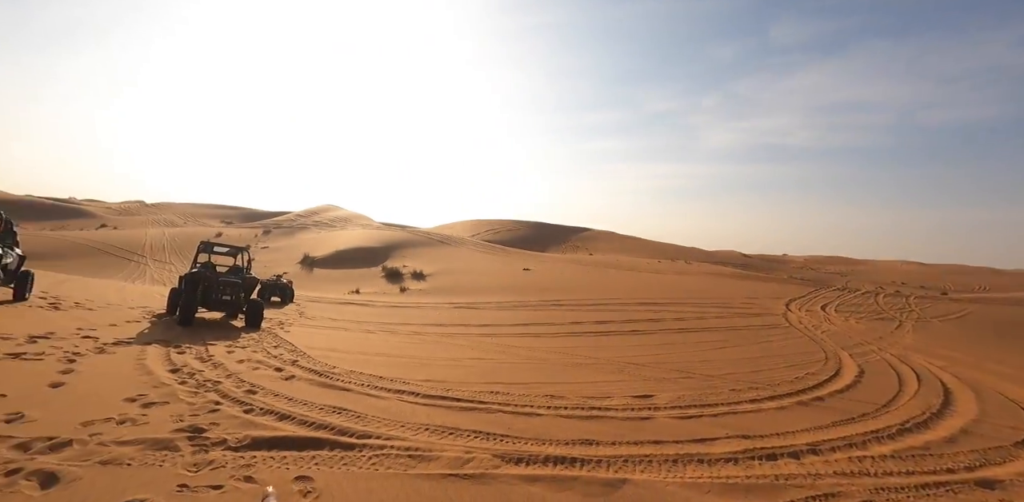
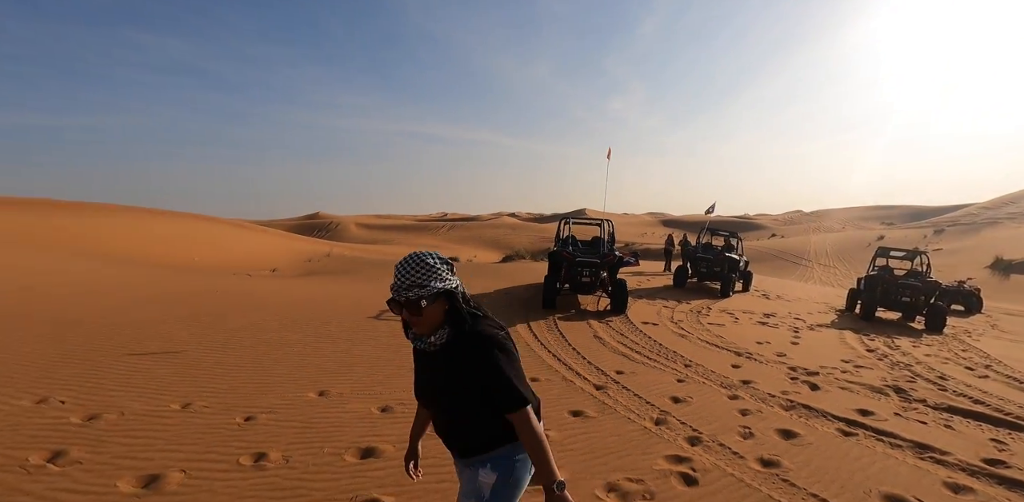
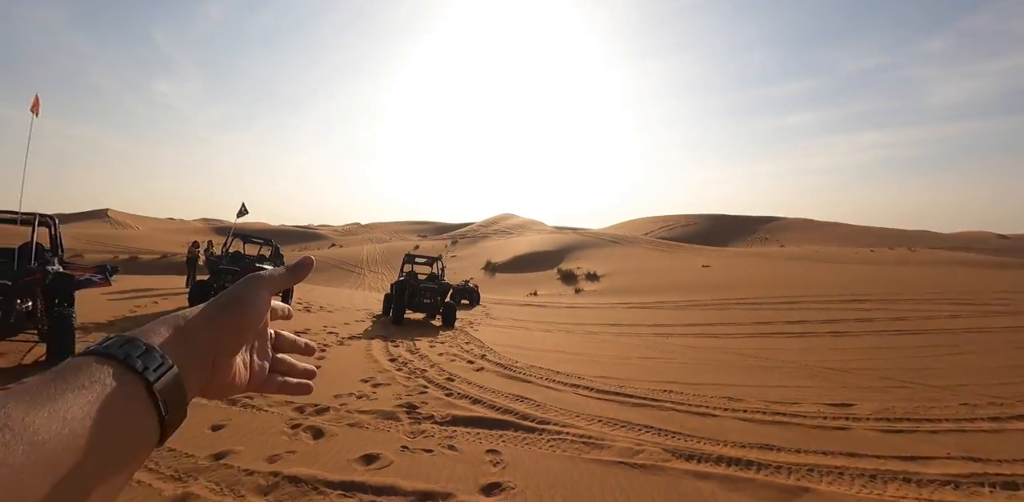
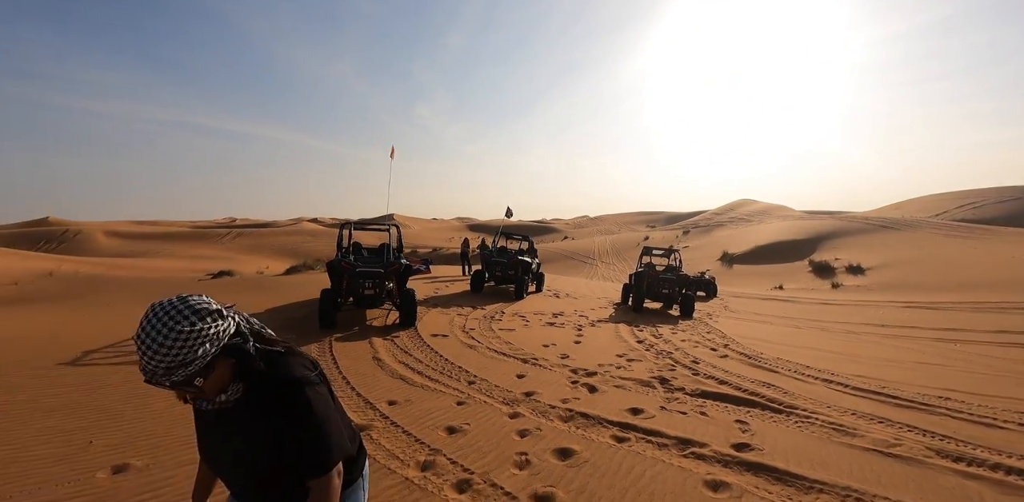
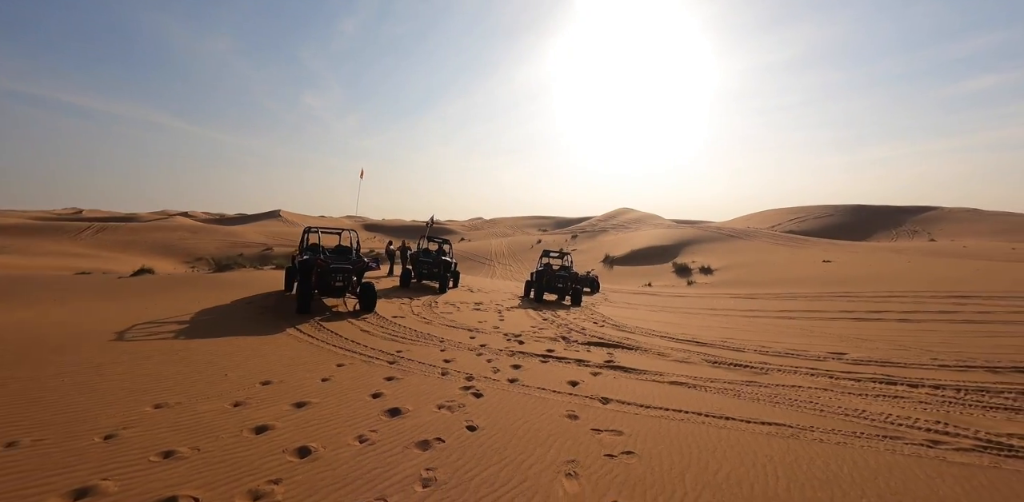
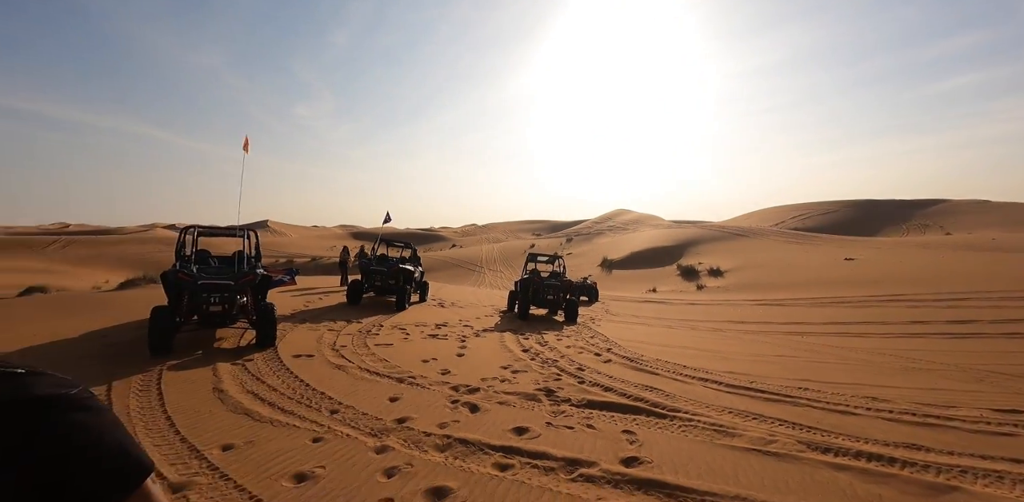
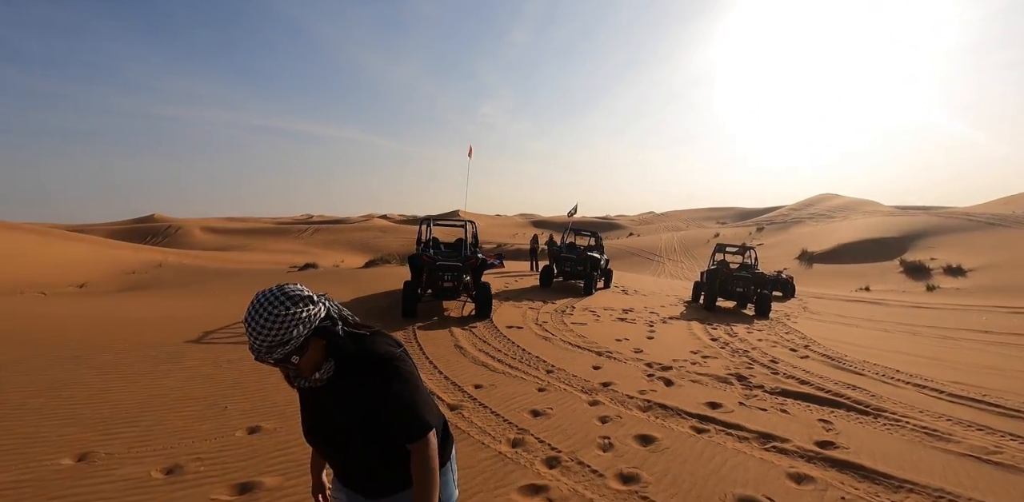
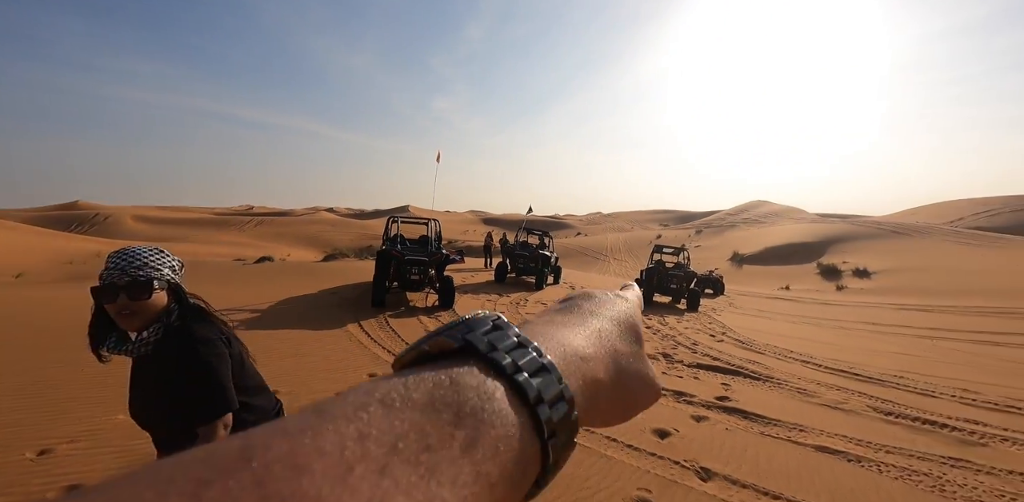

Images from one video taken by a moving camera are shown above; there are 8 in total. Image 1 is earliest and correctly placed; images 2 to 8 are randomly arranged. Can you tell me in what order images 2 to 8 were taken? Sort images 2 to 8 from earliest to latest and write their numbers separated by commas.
3, 6, 4, 7, 2, 8, 5
